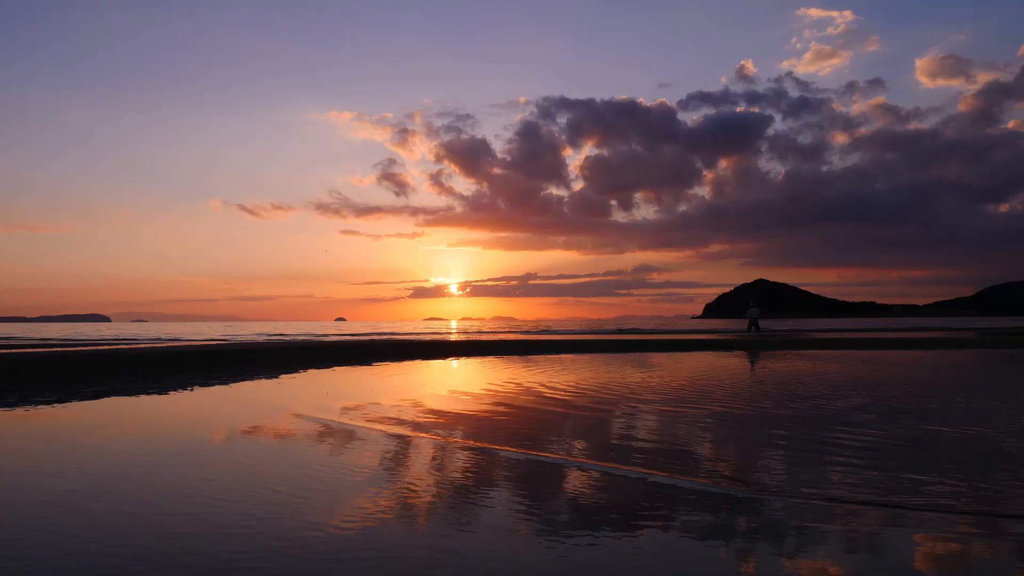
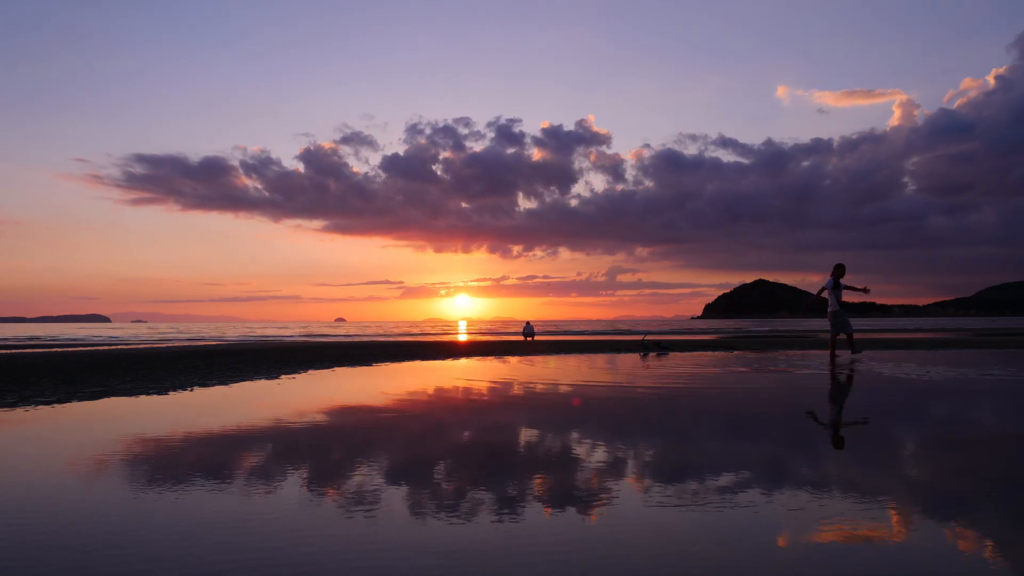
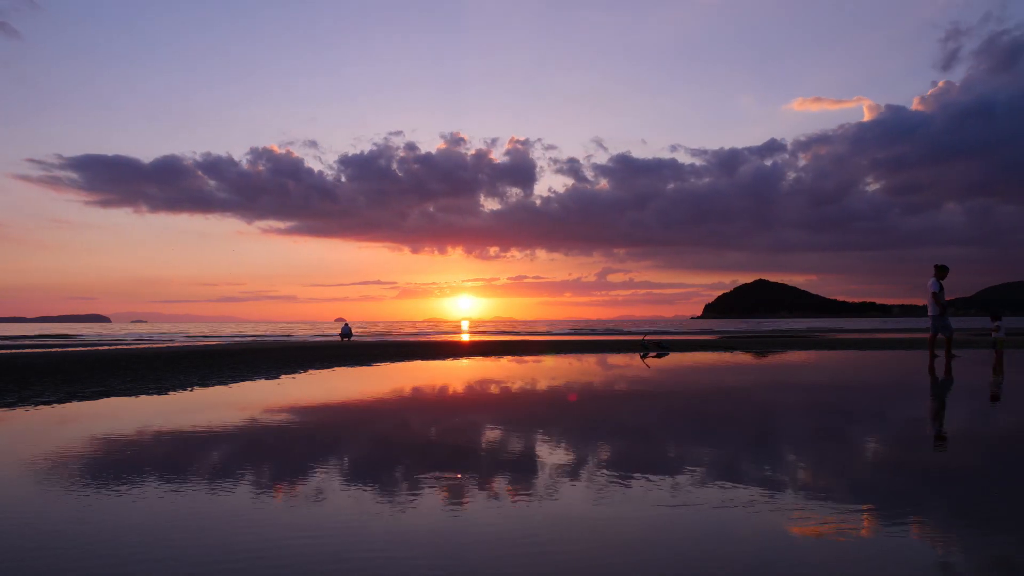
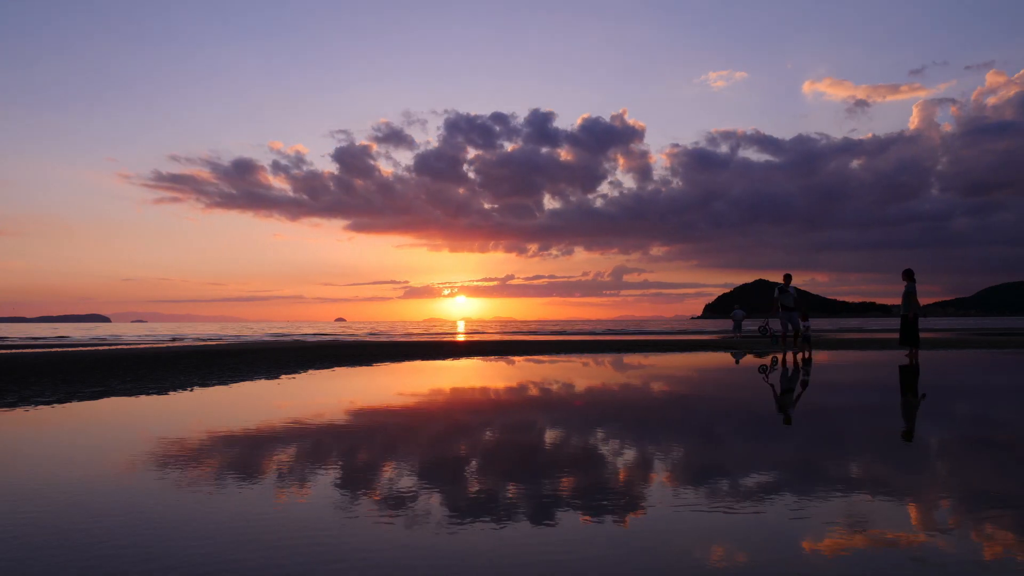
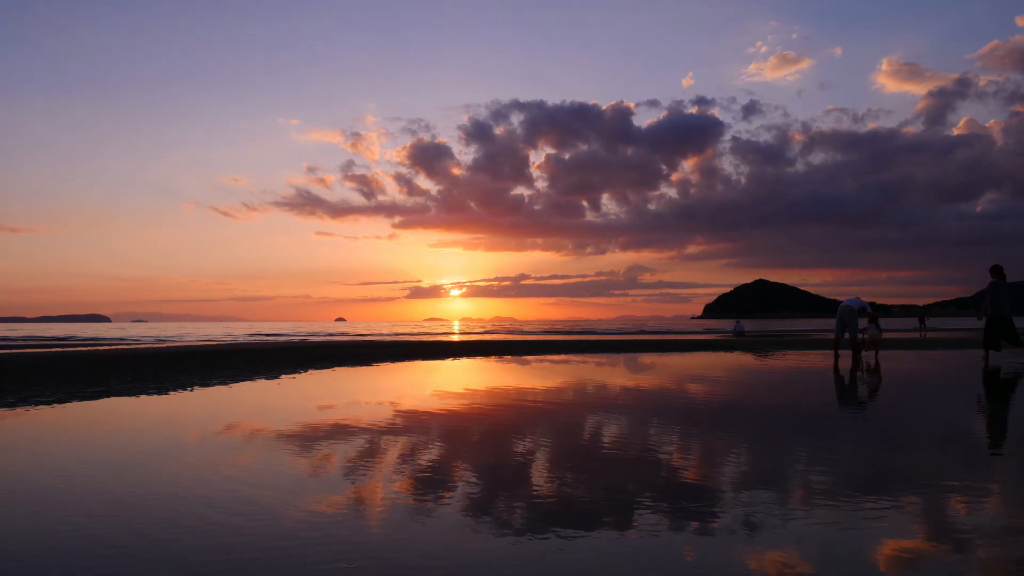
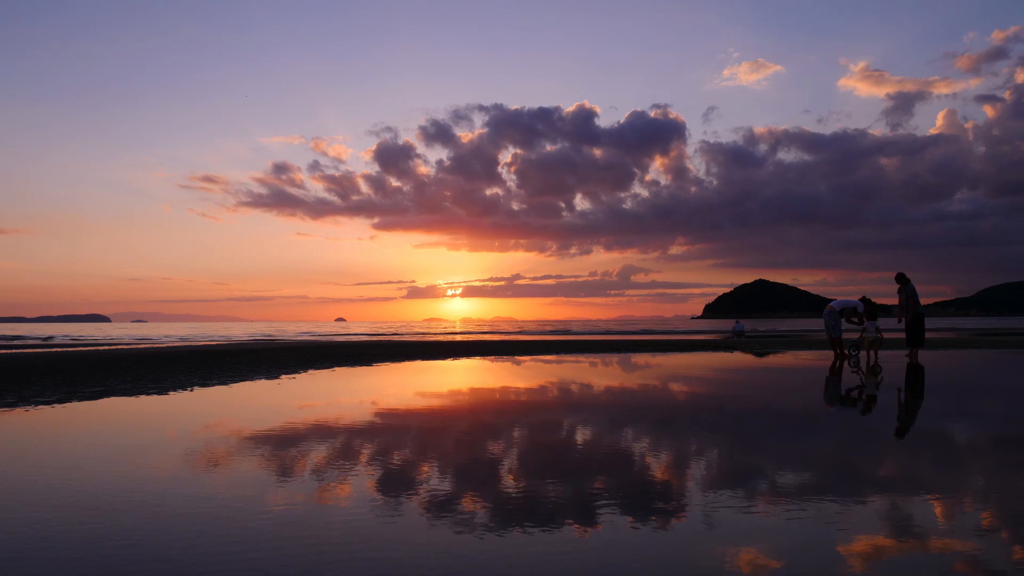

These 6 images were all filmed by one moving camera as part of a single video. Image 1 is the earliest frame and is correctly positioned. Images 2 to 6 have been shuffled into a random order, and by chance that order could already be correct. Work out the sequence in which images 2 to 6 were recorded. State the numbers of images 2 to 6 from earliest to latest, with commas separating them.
5, 6, 4, 2, 3
